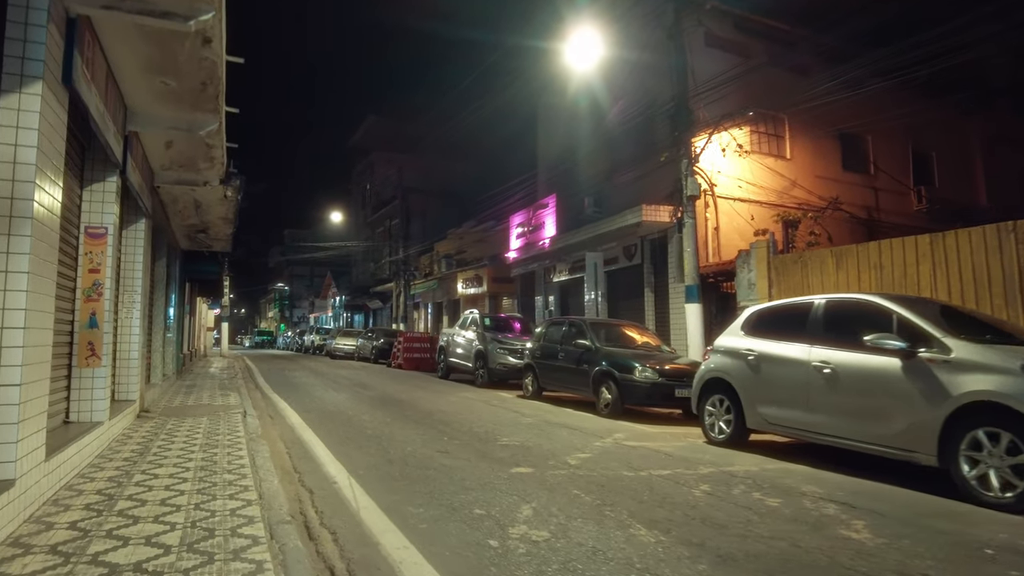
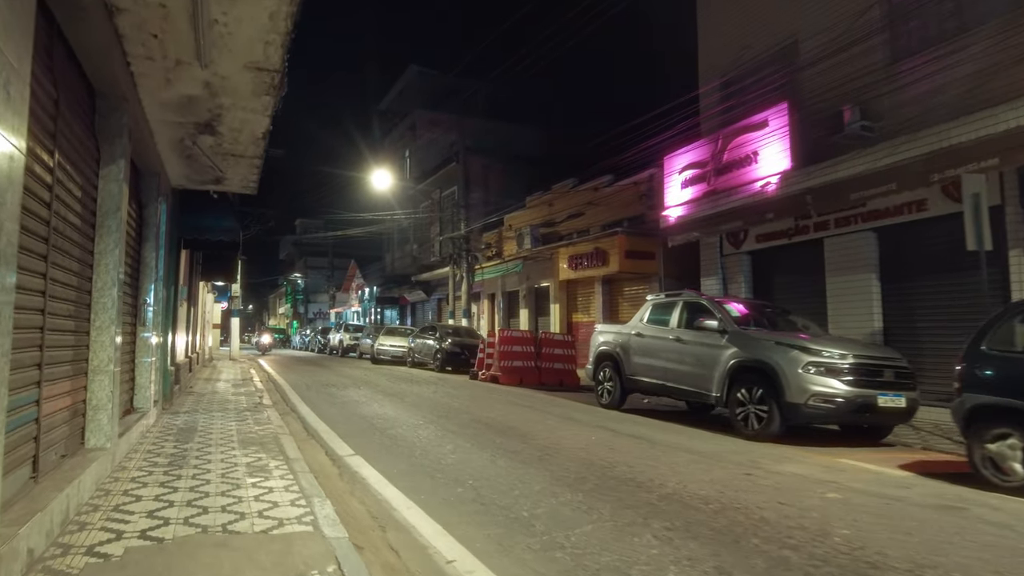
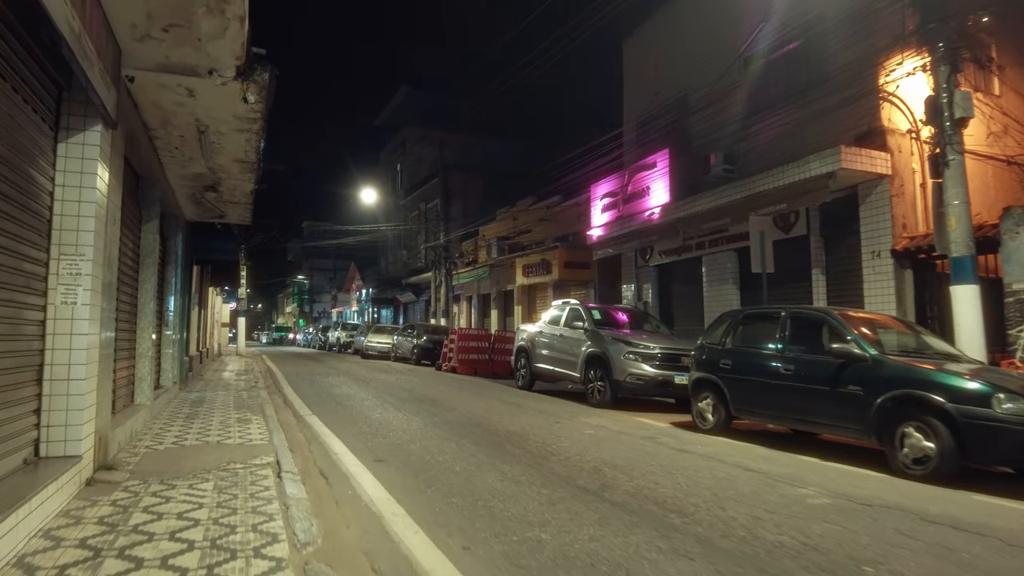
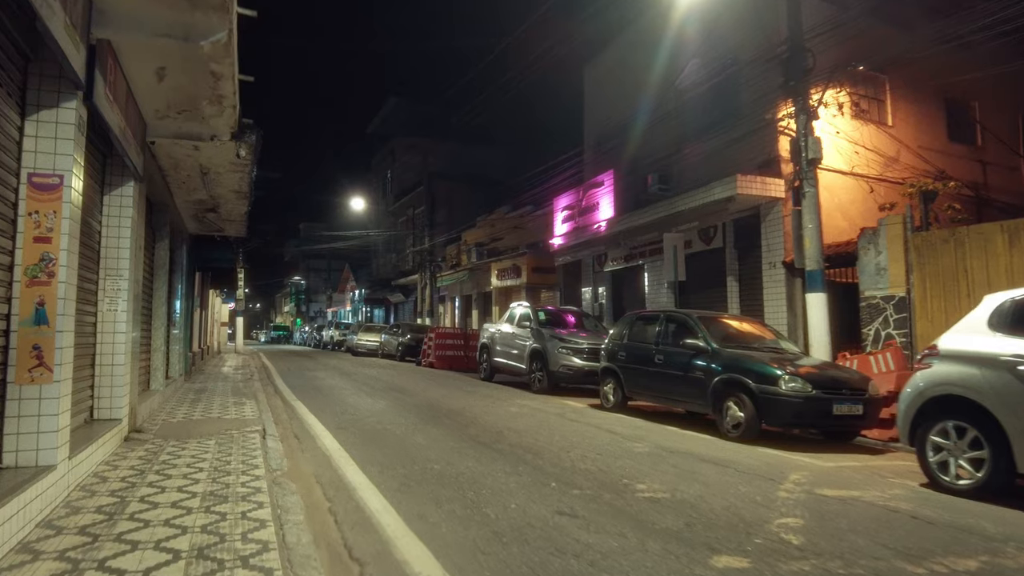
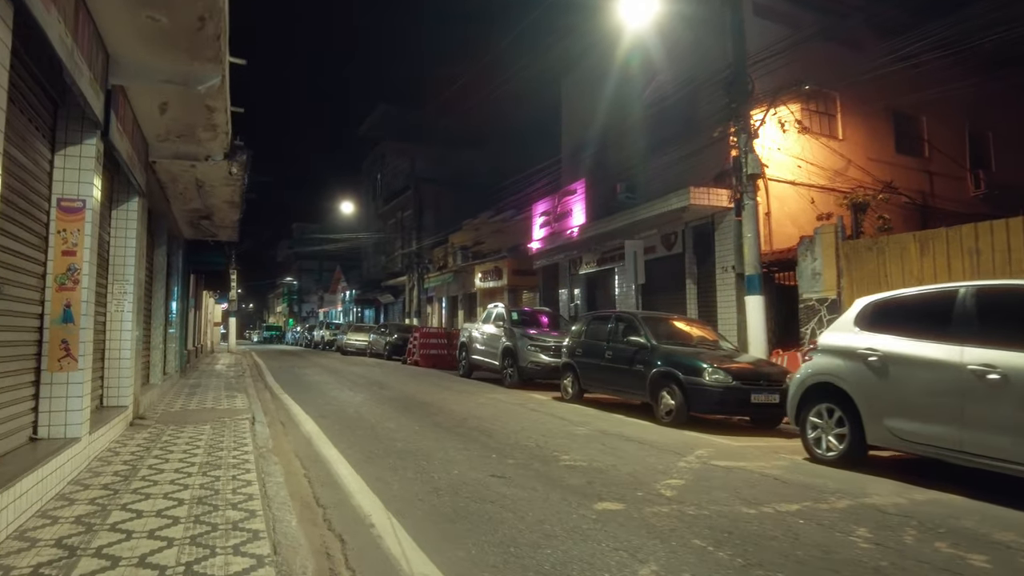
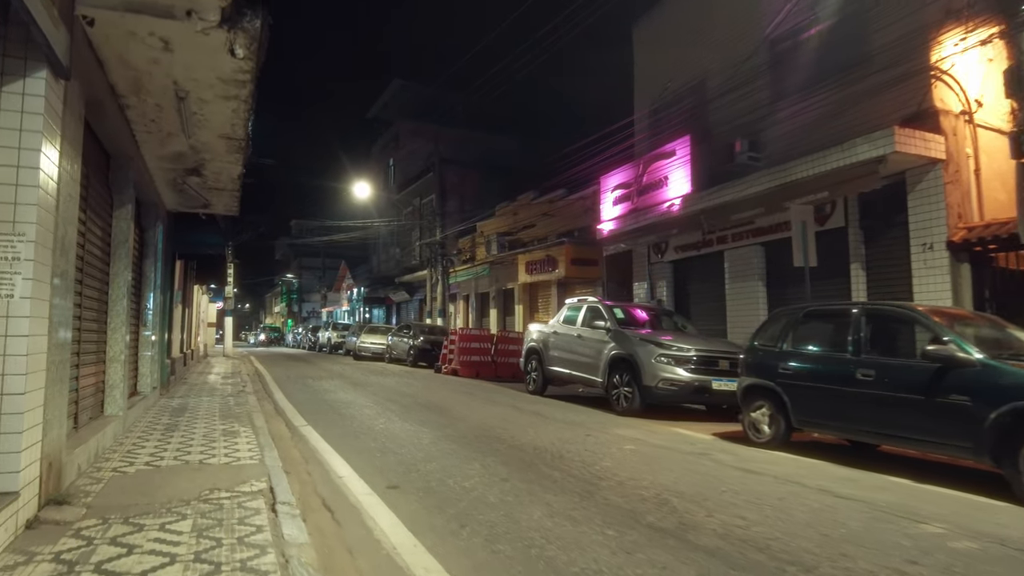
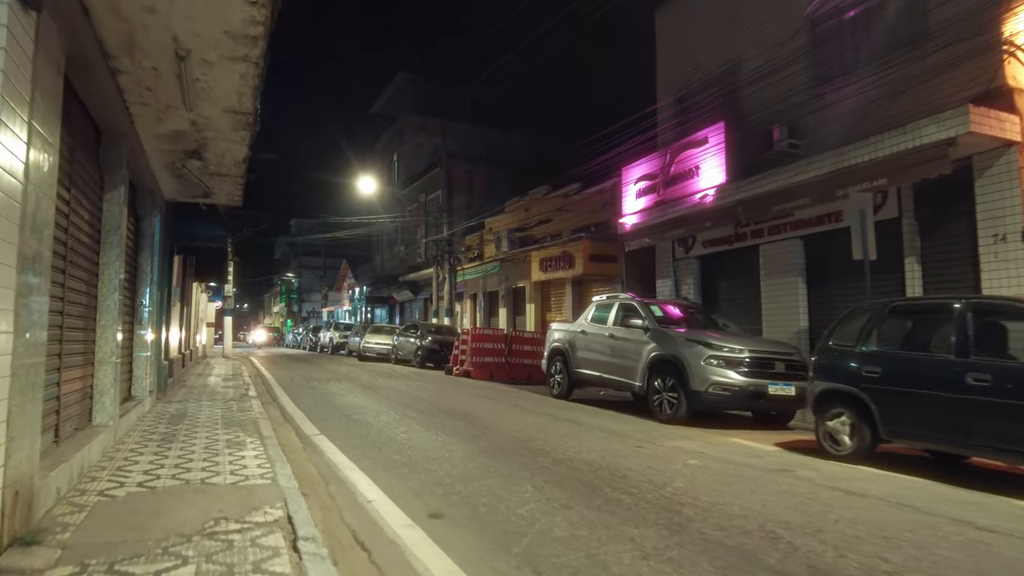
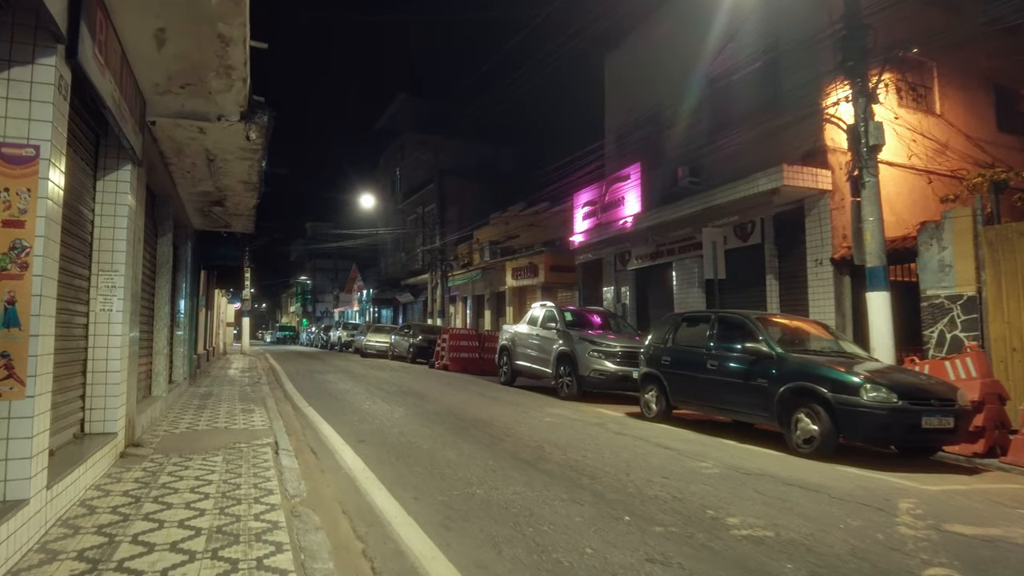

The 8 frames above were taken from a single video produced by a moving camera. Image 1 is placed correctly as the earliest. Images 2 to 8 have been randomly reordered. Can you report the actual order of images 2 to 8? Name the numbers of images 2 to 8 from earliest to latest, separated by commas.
5, 4, 8, 3, 6, 7, 2
